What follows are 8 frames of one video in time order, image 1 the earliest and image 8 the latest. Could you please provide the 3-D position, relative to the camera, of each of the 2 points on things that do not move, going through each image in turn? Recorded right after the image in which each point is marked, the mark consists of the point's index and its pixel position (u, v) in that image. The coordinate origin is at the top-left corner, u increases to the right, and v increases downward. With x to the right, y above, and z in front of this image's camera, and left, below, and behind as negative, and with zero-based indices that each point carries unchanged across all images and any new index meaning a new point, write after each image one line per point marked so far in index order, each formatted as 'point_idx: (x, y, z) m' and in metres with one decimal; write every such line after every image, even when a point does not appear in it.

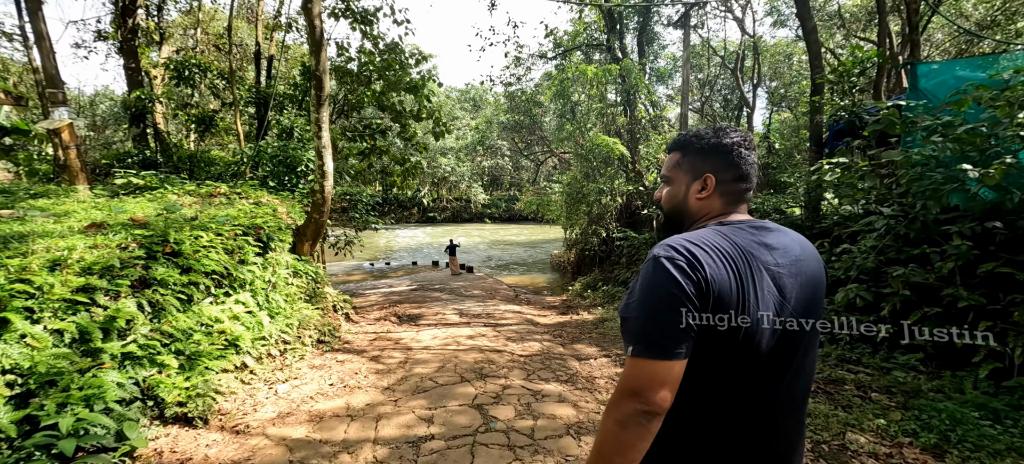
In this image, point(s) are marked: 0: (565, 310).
0: (+1.1, -1.6, +9.5) m
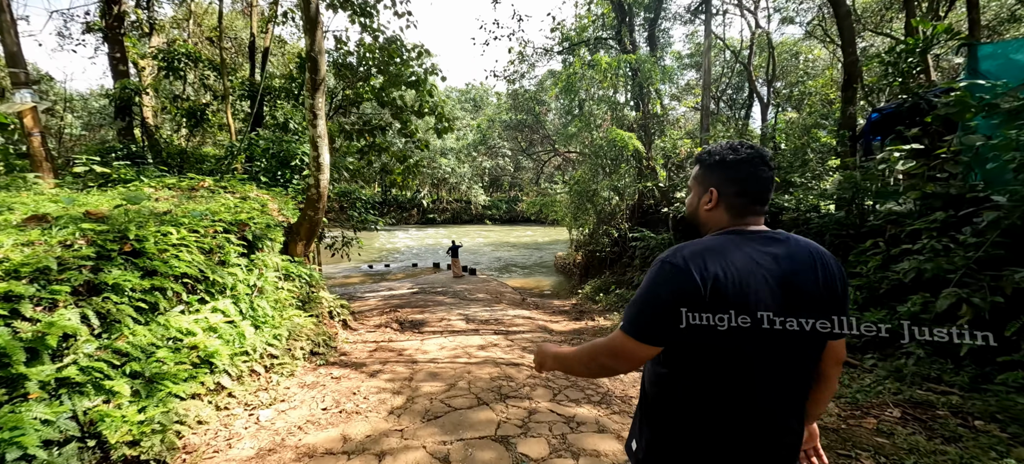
0: (+1.3, -1.6, +8.9) m
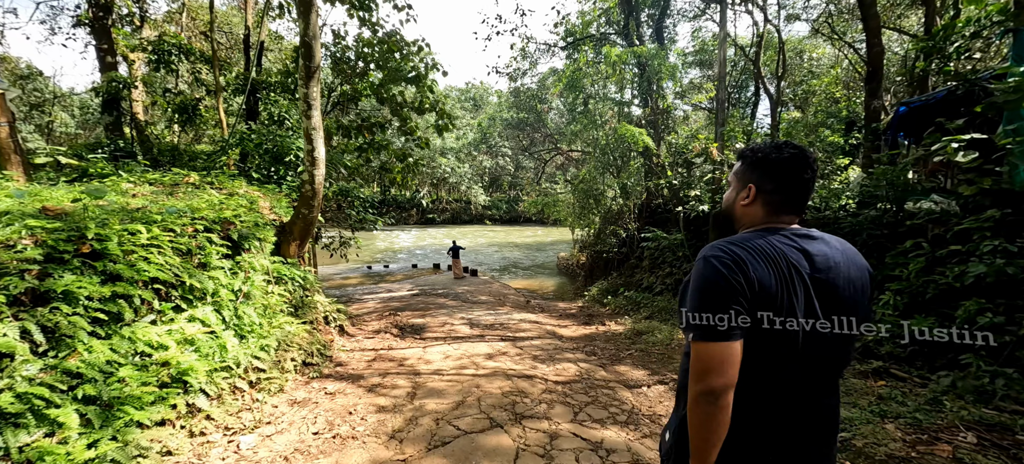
0: (+1.4, -1.6, +8.5) m
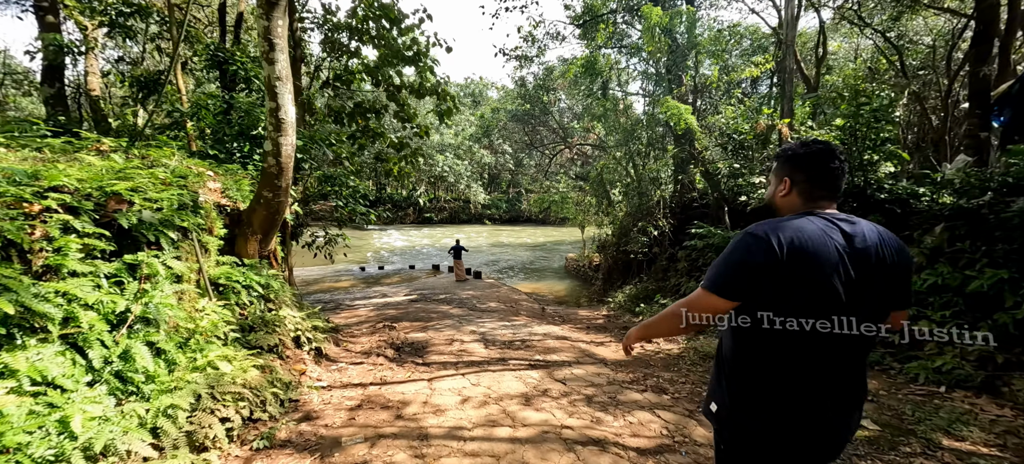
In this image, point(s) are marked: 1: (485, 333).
0: (+1.7, -1.5, +7.1) m
1: (-0.4, -1.4, +6.2) m
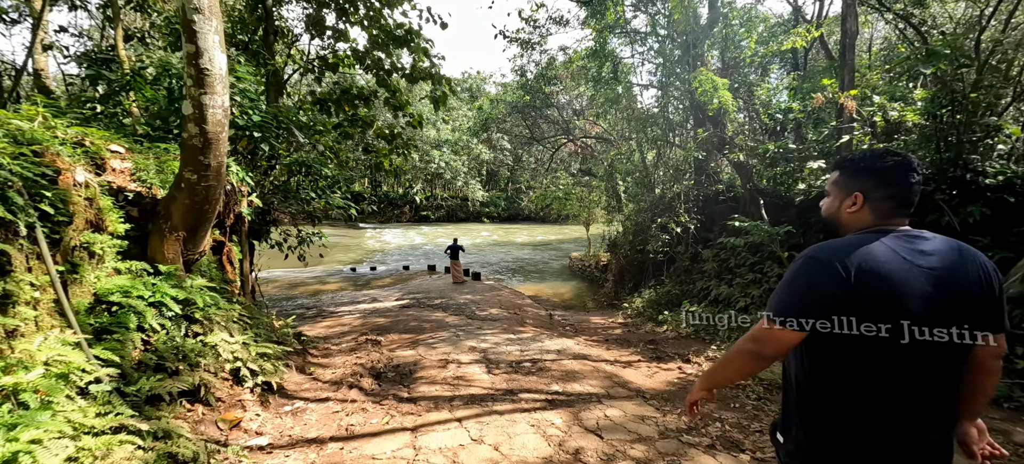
0: (+1.8, -1.5, +6.0) m
1: (-0.3, -1.4, +5.1) m
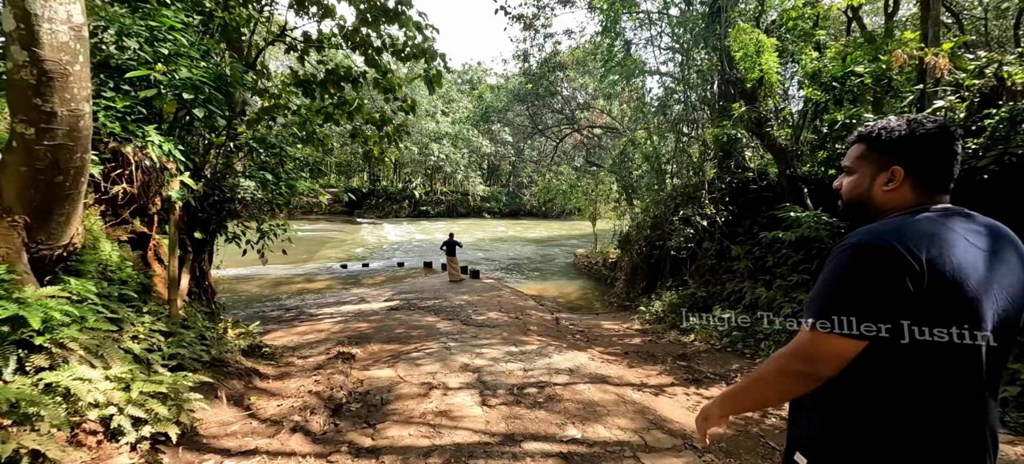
0: (+1.8, -1.4, +5.0) m
1: (-0.3, -1.3, +4.1) m
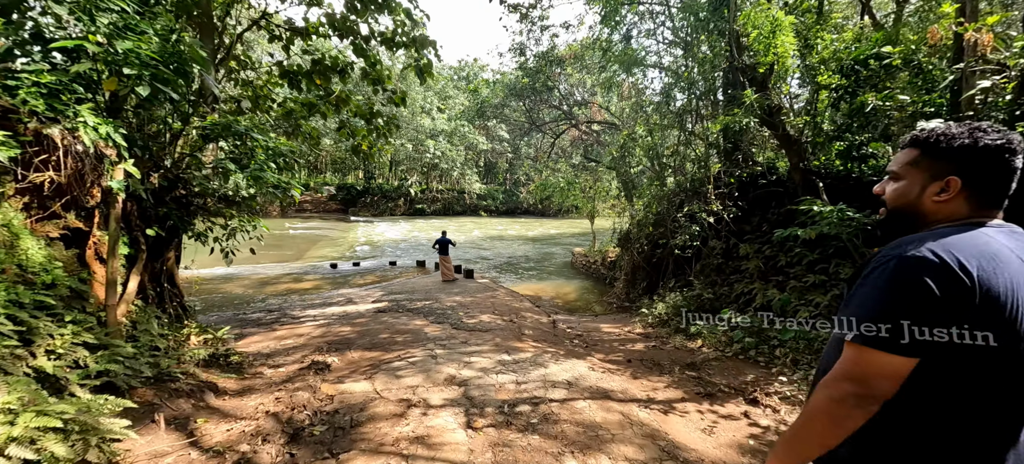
0: (+1.7, -1.4, +4.6) m
1: (-0.4, -1.2, +3.7) m
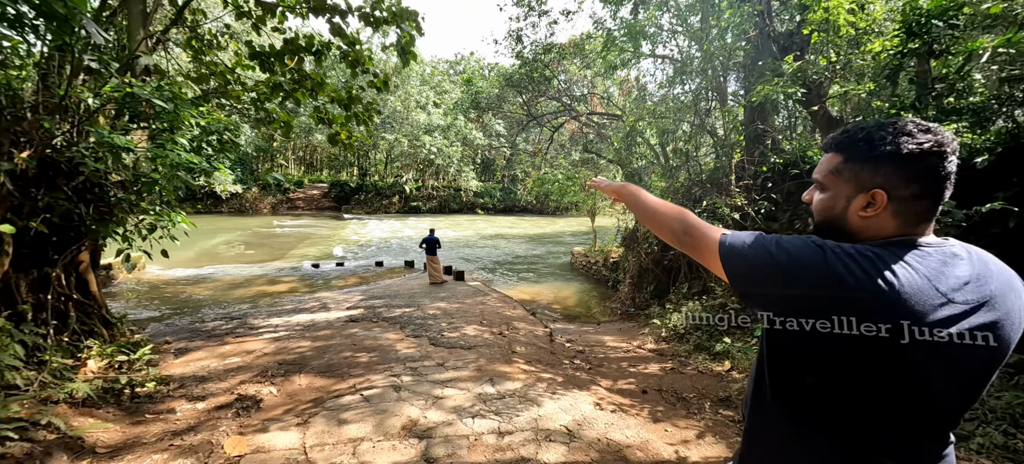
0: (+1.6, -1.3, +3.6) m
1: (-0.5, -1.2, +2.7) m
